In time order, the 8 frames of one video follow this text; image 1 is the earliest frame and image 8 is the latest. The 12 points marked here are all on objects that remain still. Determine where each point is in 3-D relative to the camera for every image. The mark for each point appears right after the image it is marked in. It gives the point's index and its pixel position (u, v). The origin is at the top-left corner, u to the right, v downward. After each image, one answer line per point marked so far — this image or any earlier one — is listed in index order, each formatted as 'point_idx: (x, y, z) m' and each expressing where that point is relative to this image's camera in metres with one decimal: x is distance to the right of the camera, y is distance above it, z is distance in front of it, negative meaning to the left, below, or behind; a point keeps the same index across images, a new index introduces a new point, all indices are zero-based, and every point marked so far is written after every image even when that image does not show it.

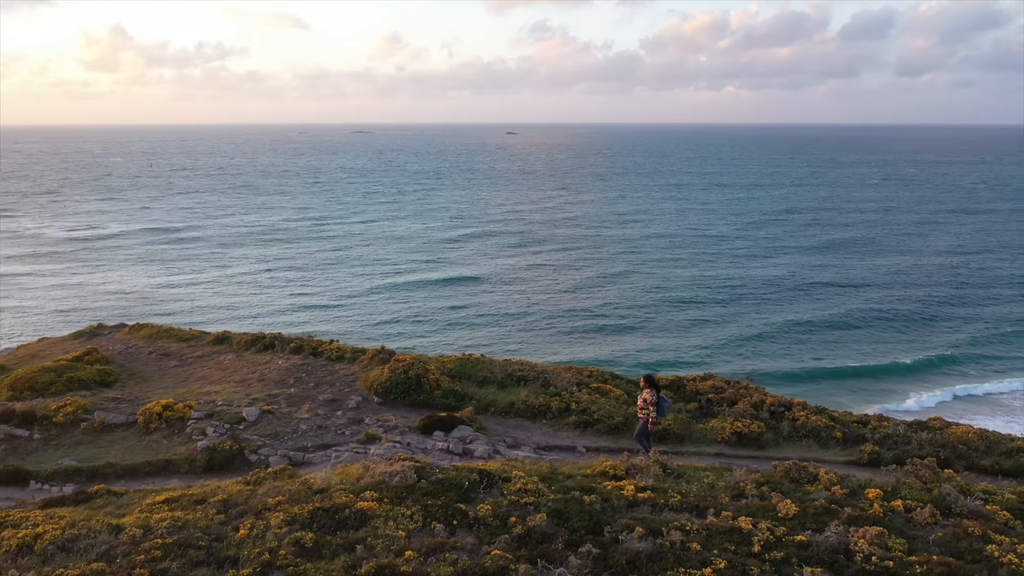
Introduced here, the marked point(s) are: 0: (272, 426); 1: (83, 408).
0: (-3.3, -1.9, +12.1) m
1: (-6.2, -1.7, +12.9) m
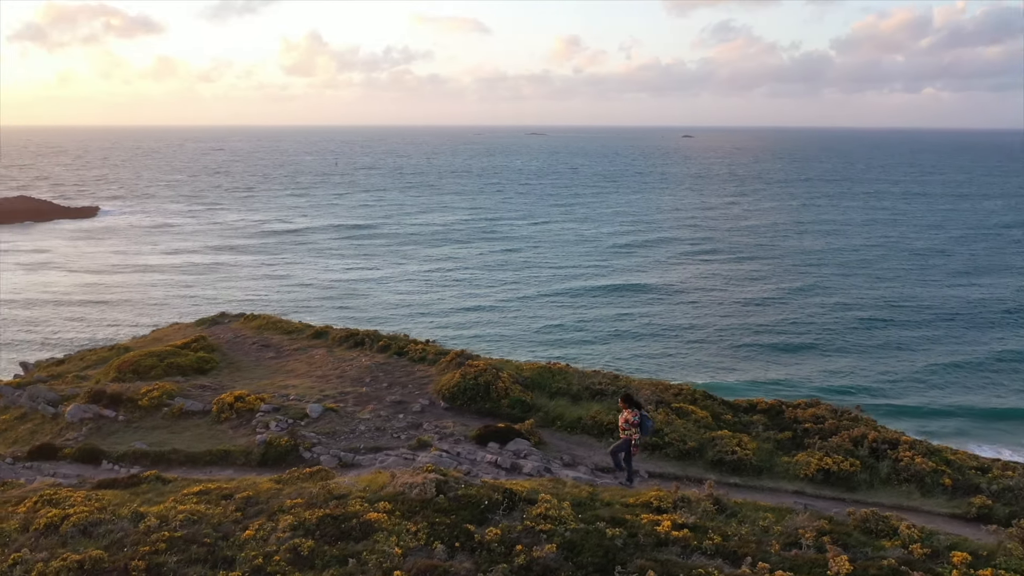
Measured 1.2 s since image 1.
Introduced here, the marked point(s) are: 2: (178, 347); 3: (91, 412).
0: (-2.4, -1.8, +12.0) m
1: (-5.2, -1.6, +13.4) m
2: (-6.2, -1.1, +16.3) m
3: (-6.1, -1.8, +12.8) m
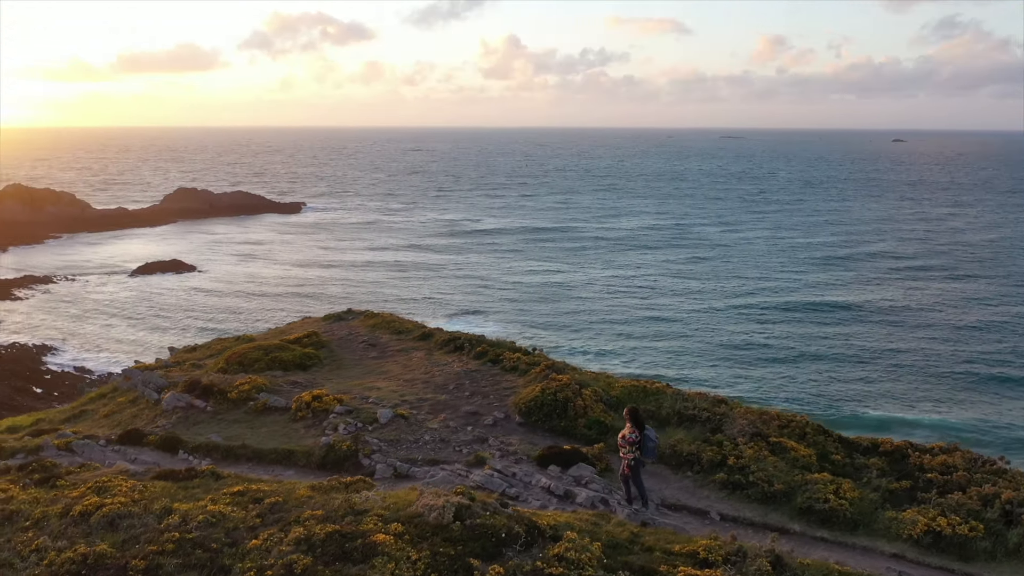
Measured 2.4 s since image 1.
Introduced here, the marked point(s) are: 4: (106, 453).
0: (-1.5, -1.9, +11.6) m
1: (-3.9, -1.5, +13.5) m
2: (-4.2, -1.0, +16.6) m
3: (-4.9, -1.7, +13.2) m
4: (-5.5, -2.2, +12.0) m
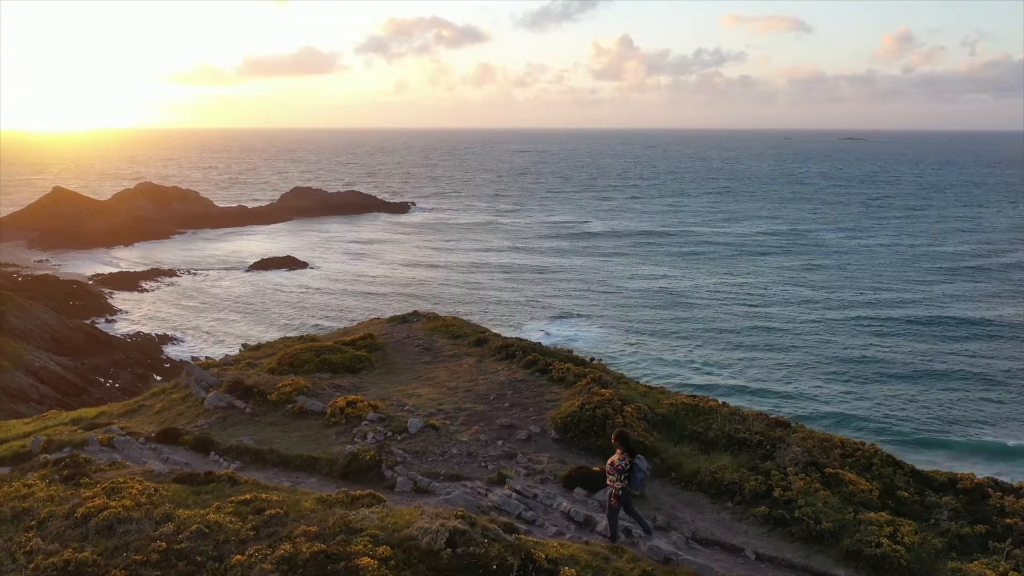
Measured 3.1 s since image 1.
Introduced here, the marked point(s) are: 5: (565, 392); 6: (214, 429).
0: (-1.1, -1.9, +11.1) m
1: (-3.2, -1.5, +13.3) m
2: (-3.1, -1.0, +16.4) m
3: (-4.3, -1.7, +13.1) m
4: (-5.0, -2.2, +12.1) m
5: (+0.8, -1.5, +12.7) m
6: (-4.1, -2.0, +12.3) m
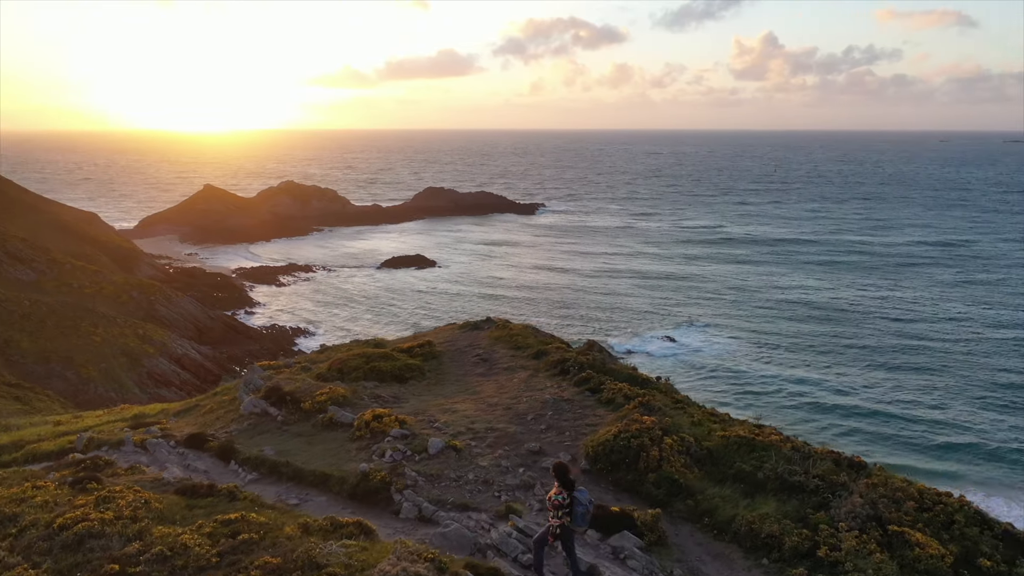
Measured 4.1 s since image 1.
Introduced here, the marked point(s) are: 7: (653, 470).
0: (-0.8, -2.1, +10.3) m
1: (-2.5, -1.6, +12.8) m
2: (-2.0, -1.1, +15.8) m
3: (-3.6, -1.7, +12.7) m
4: (-4.6, -2.2, +11.8) m
5: (+1.3, -1.7, +11.6) m
6: (-3.6, -2.0, +11.9) m
7: (+1.6, -2.0, +9.8) m
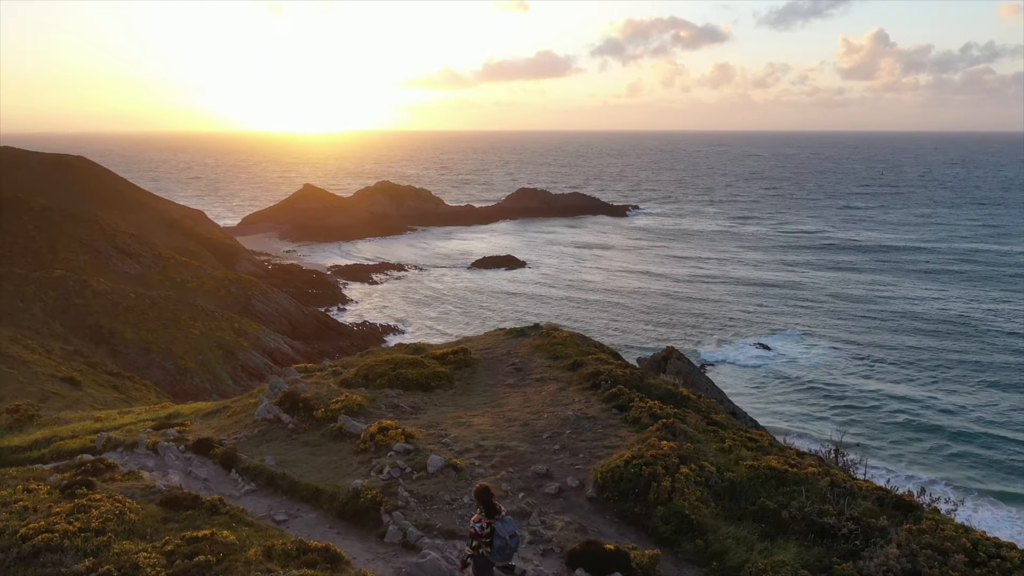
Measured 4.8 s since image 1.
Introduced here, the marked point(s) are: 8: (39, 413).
0: (-0.8, -2.1, +9.6) m
1: (-2.2, -1.6, +12.2) m
2: (-1.3, -1.2, +15.2) m
3: (-3.3, -1.7, +12.3) m
4: (-4.4, -2.2, +11.5) m
5: (+1.4, -1.8, +10.6) m
6: (-3.4, -2.0, +11.5) m
7: (+1.5, -2.1, +8.8) m
8: (-9.6, -2.5, +17.9) m
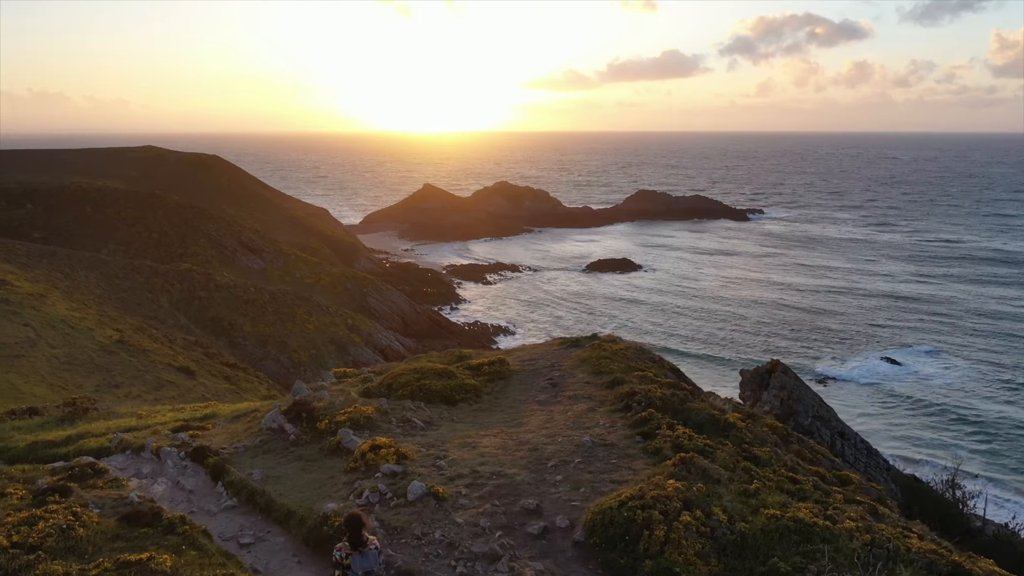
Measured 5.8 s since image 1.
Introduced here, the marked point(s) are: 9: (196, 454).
0: (-1.0, -2.2, +8.6) m
1: (-2.0, -1.7, +11.4) m
2: (-0.7, -1.3, +14.3) m
3: (-3.1, -1.8, +11.7) m
4: (-4.2, -2.2, +11.0) m
5: (+1.4, -1.9, +9.3) m
6: (-3.3, -2.0, +10.9) m
7: (+1.2, -2.3, +7.5) m
8: (-8.5, -2.4, +18.1) m
9: (-4.0, -2.1, +11.2) m
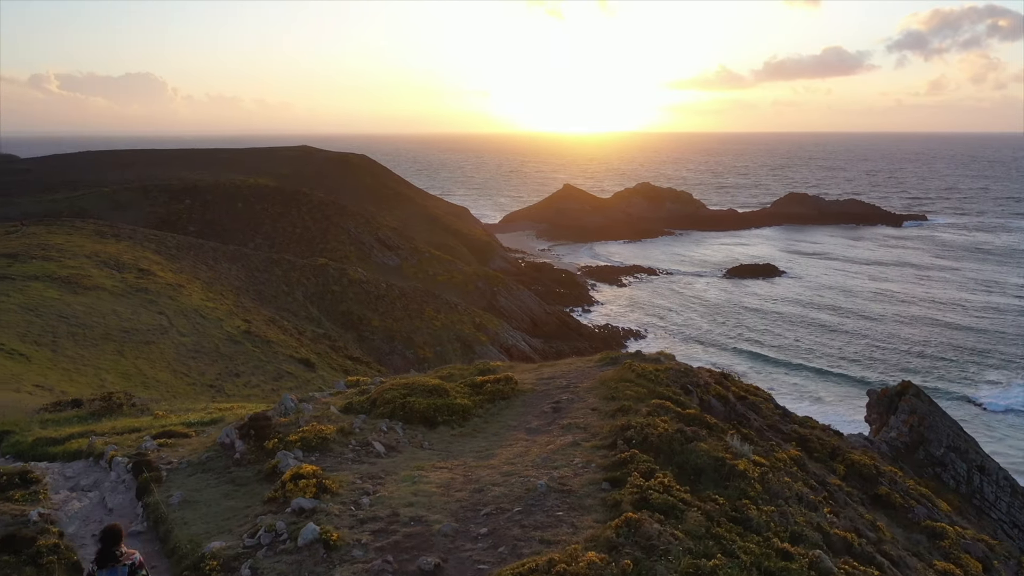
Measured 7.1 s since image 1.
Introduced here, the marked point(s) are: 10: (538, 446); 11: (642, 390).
0: (-1.8, -2.3, +7.3) m
1: (-2.3, -1.7, +10.3) m
2: (-0.6, -1.4, +12.9) m
3: (-3.4, -1.8, +10.7) m
4: (-4.6, -2.2, +10.2) m
5: (+0.7, -2.1, +7.7) m
6: (-3.7, -2.1, +9.9) m
7: (+0.2, -2.4, +5.9) m
8: (-7.6, -2.3, +18.0) m
9: (-4.4, -2.1, +10.4) m
10: (+0.2, -1.8, +10.3) m
11: (+1.5, -1.4, +12.4) m
